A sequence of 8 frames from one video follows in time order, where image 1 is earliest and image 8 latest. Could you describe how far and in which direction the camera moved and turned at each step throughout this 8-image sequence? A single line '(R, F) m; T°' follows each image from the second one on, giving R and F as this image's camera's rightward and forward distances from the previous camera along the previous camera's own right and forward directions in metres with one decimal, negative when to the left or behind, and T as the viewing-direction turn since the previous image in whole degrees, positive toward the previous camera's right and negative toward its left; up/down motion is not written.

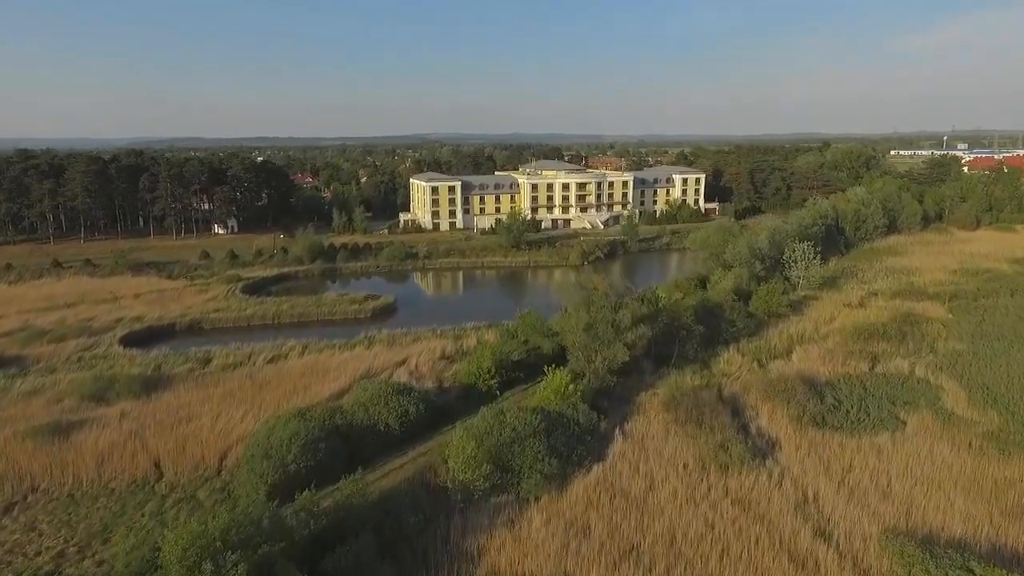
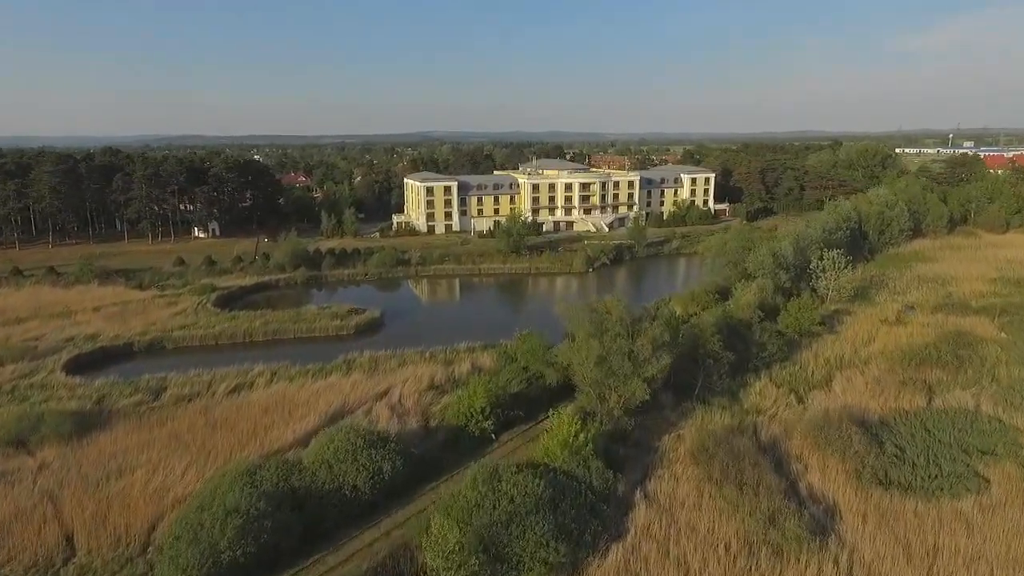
(+0.1, +3.1) m; 0°
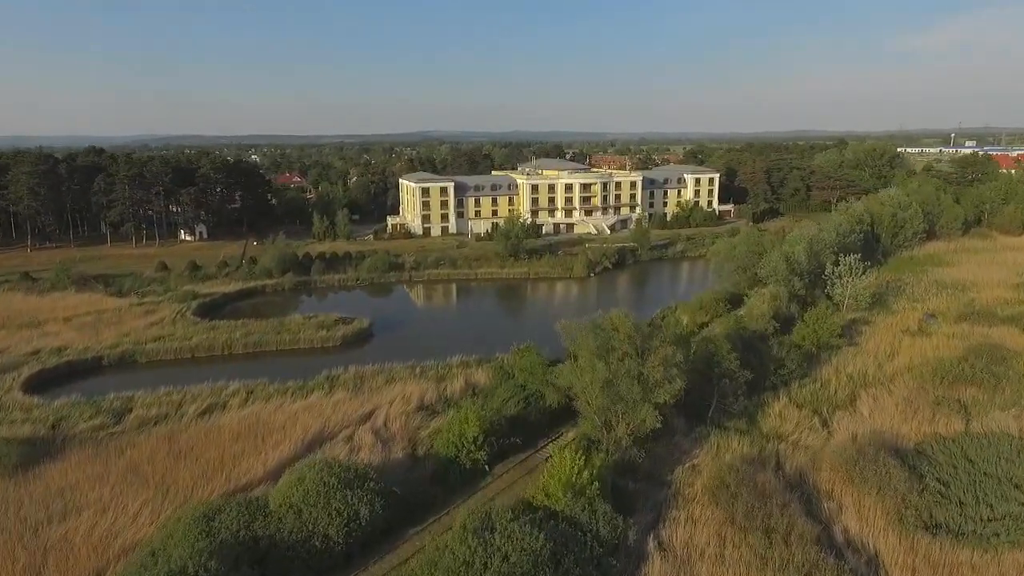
(+0.1, +1.7) m; 0°
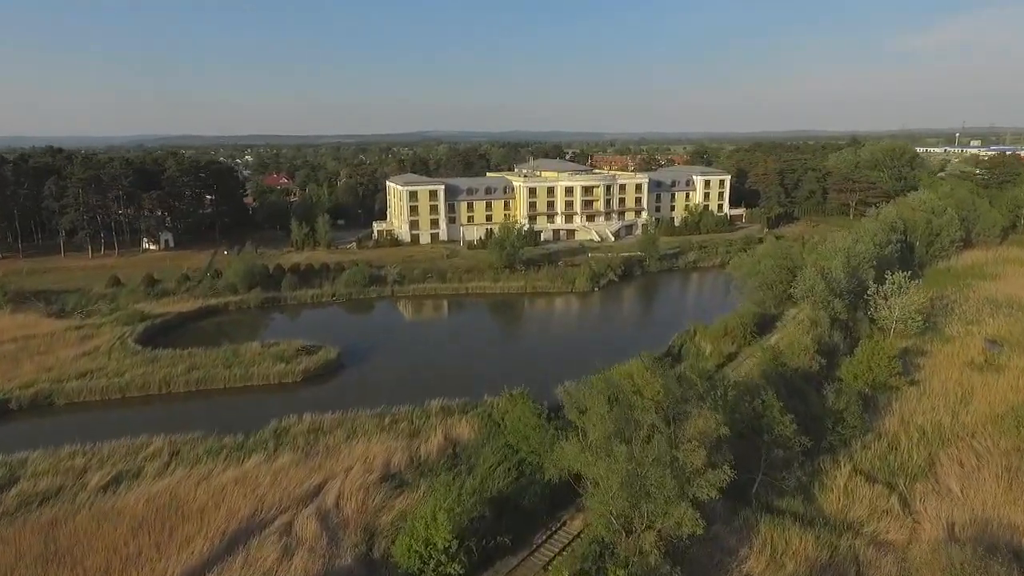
(+0.3, +4.0) m; 0°
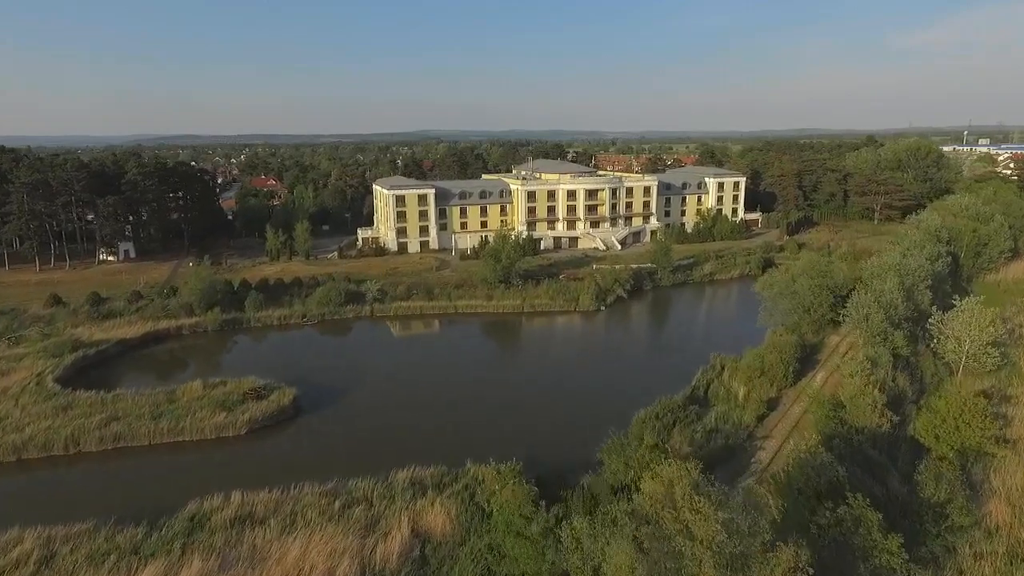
(+0.3, +4.1) m; 0°
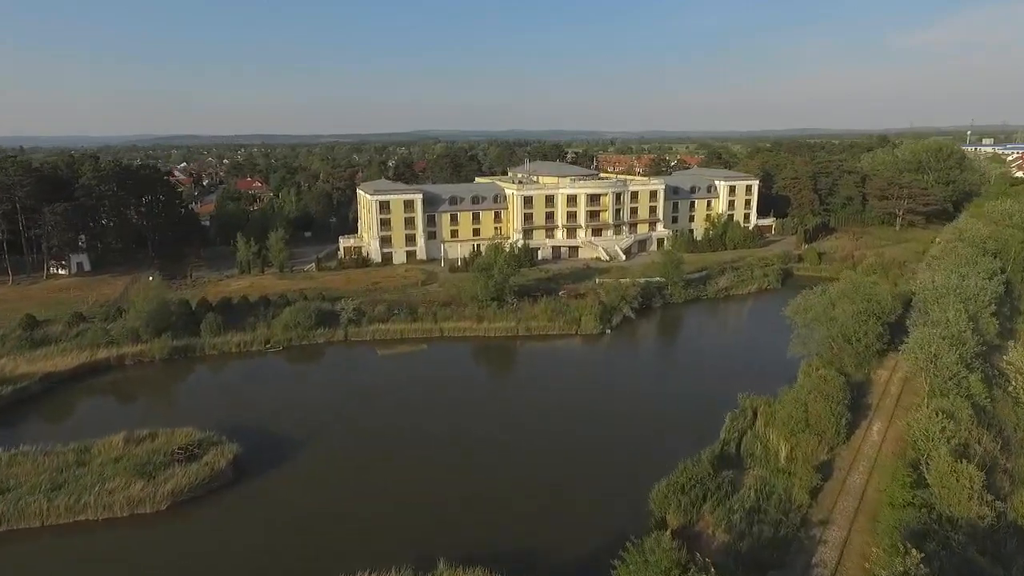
(+0.3, +3.6) m; 0°
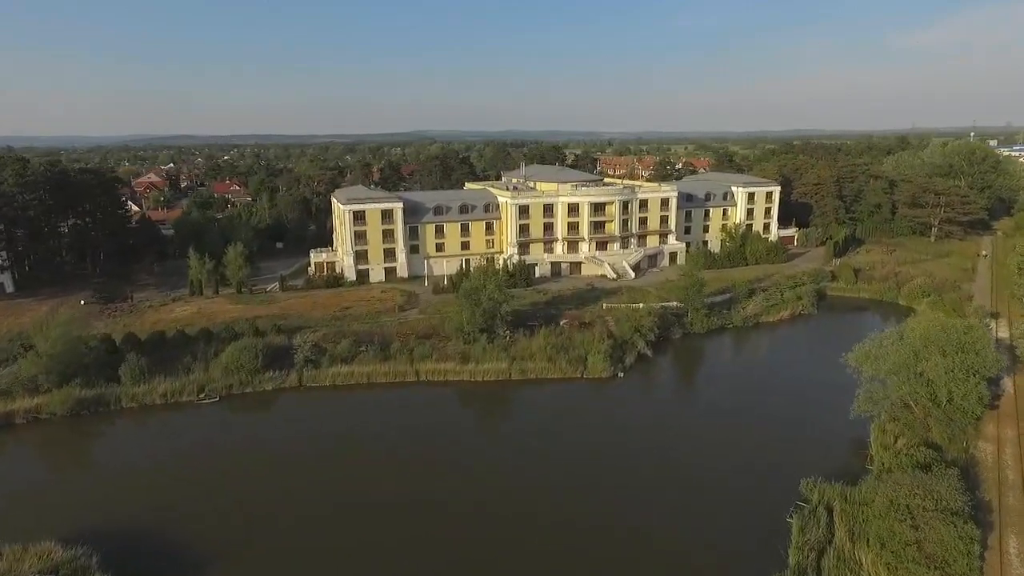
(+0.2, +4.9) m; 0°
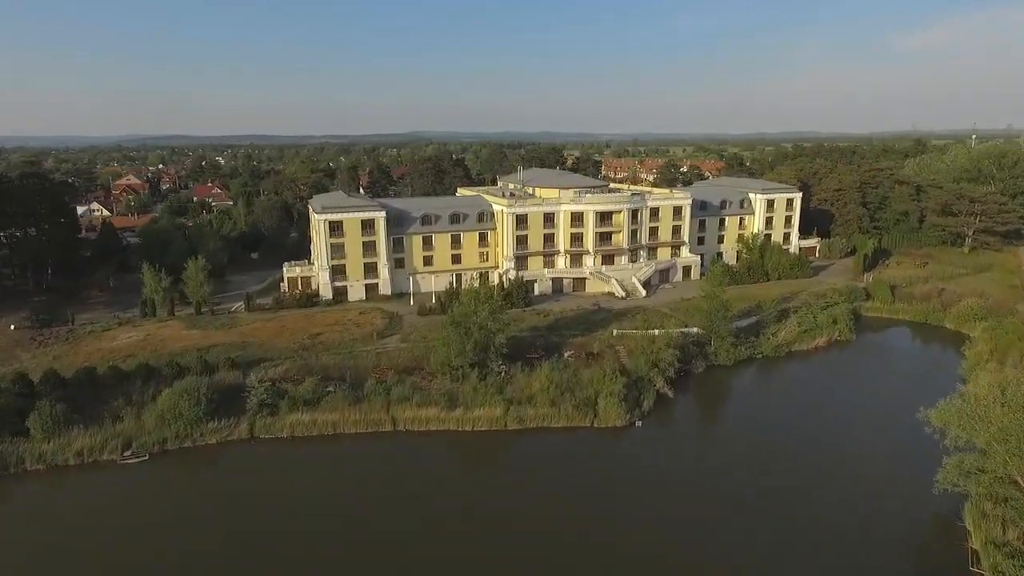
(0.0, +3.8) m; 0°
